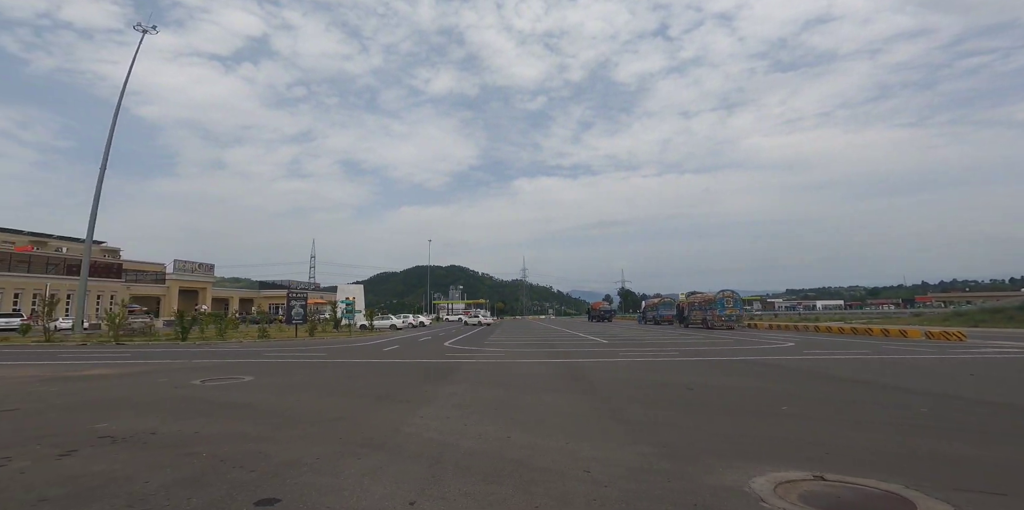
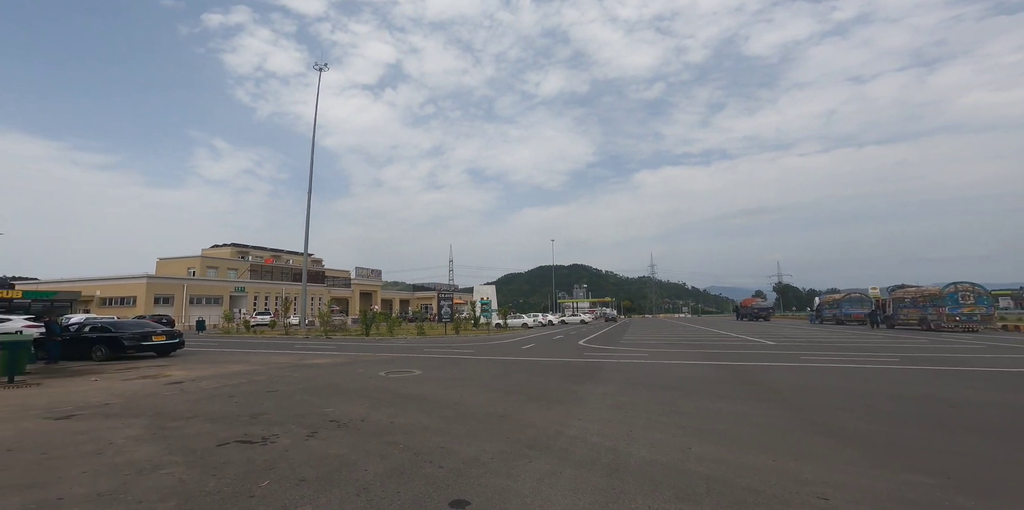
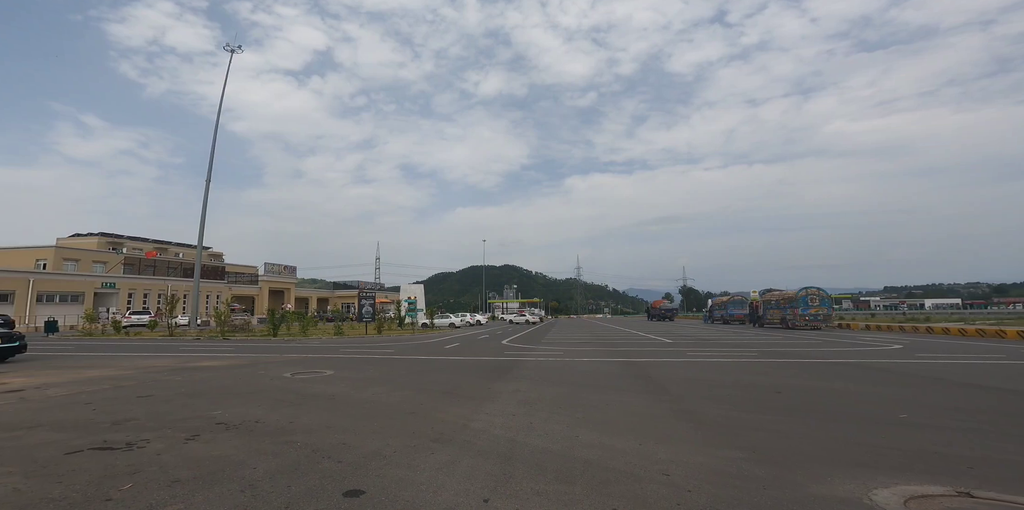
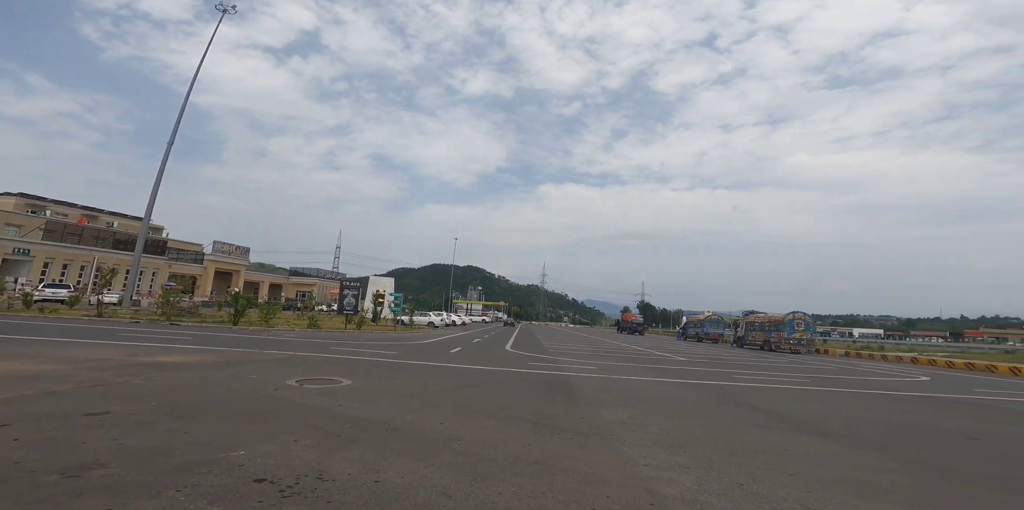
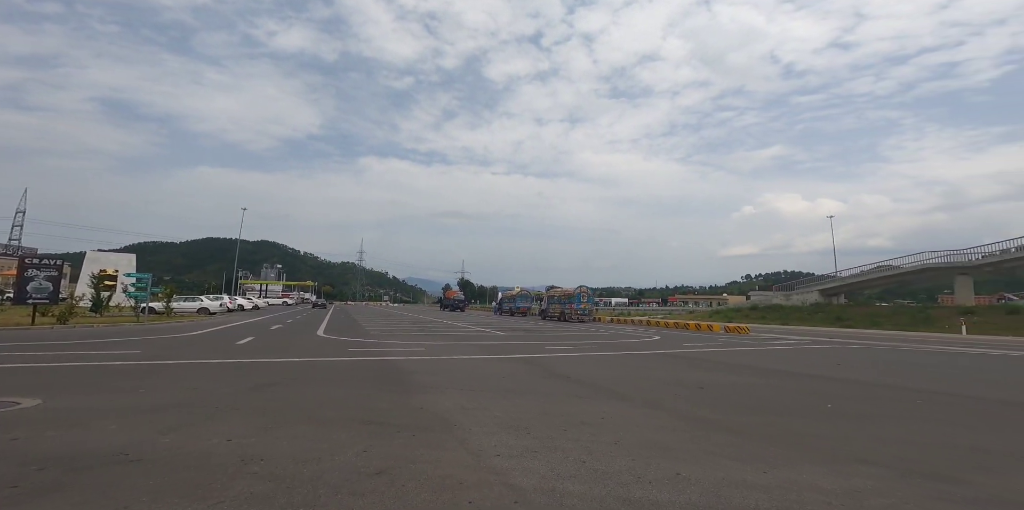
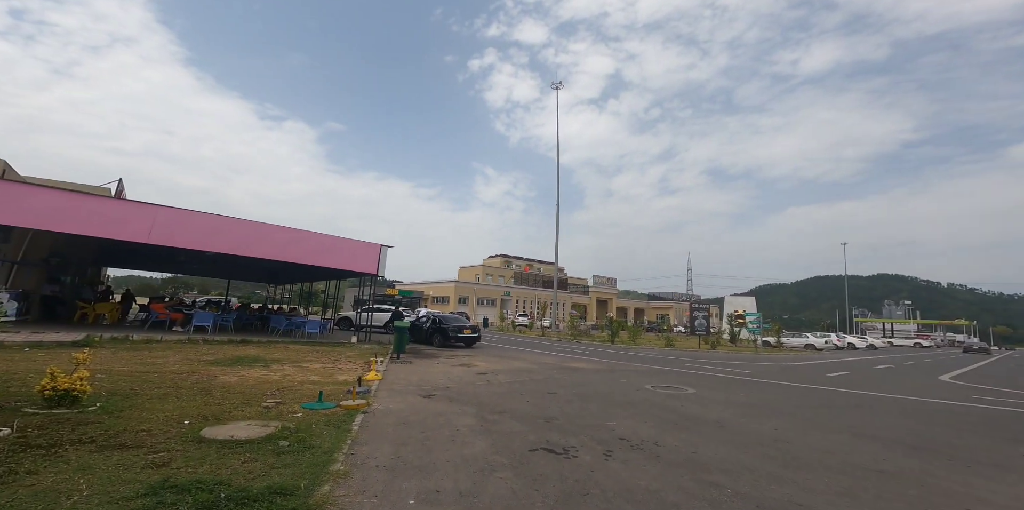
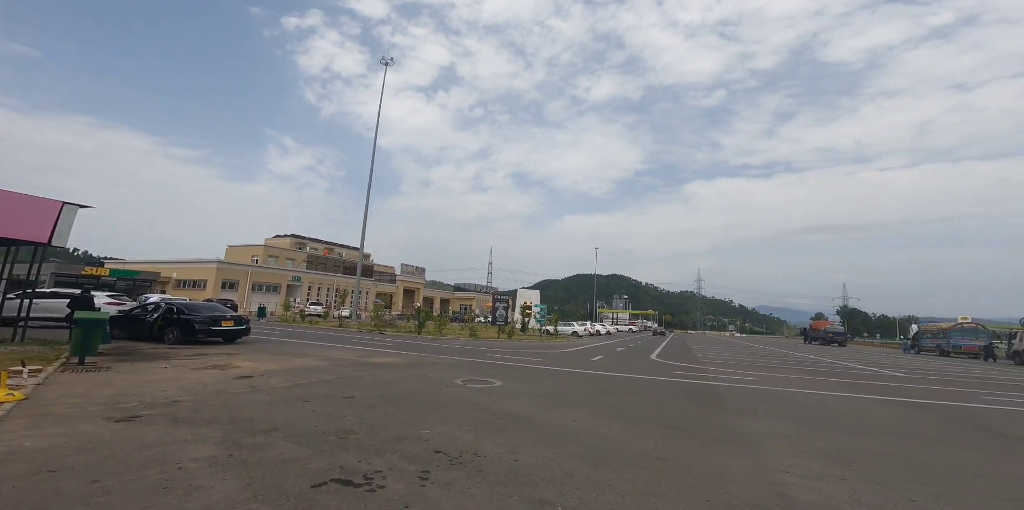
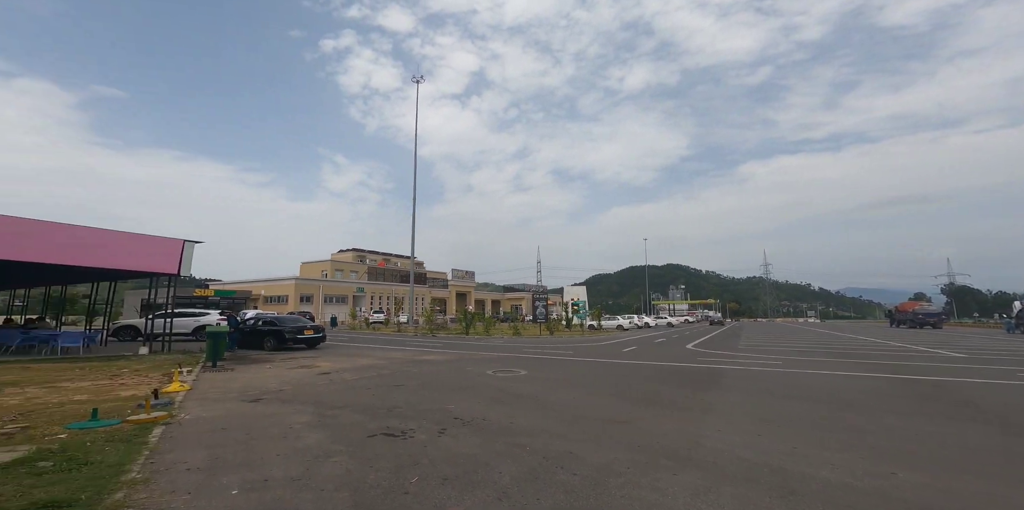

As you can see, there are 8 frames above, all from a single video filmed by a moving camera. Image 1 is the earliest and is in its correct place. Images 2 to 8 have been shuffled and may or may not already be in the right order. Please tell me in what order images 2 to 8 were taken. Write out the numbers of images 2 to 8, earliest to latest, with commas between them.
3, 2, 8, 6, 7, 4, 5
